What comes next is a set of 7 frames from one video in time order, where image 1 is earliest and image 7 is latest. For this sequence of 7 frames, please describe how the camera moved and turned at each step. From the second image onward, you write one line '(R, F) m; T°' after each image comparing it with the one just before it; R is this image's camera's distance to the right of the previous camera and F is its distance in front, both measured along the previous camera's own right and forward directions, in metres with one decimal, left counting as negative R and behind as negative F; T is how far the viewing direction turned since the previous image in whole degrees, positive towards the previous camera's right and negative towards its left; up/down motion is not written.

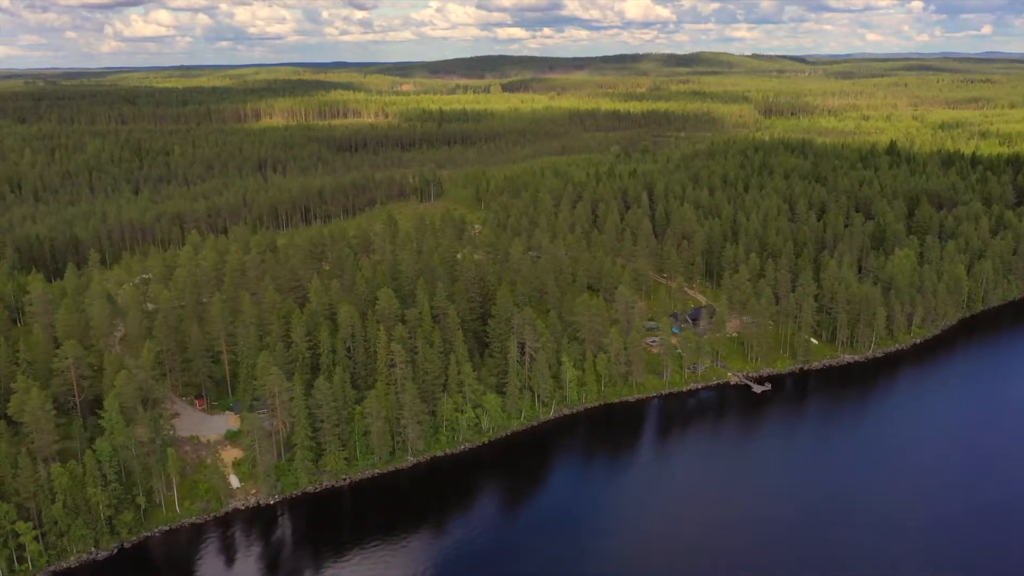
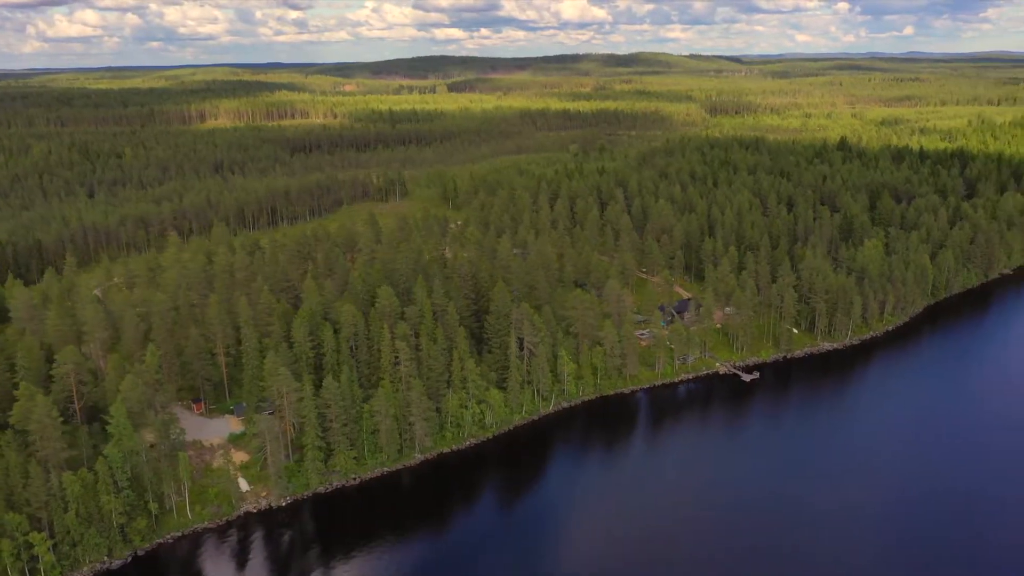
(-4.0, -0.3) m; +4°
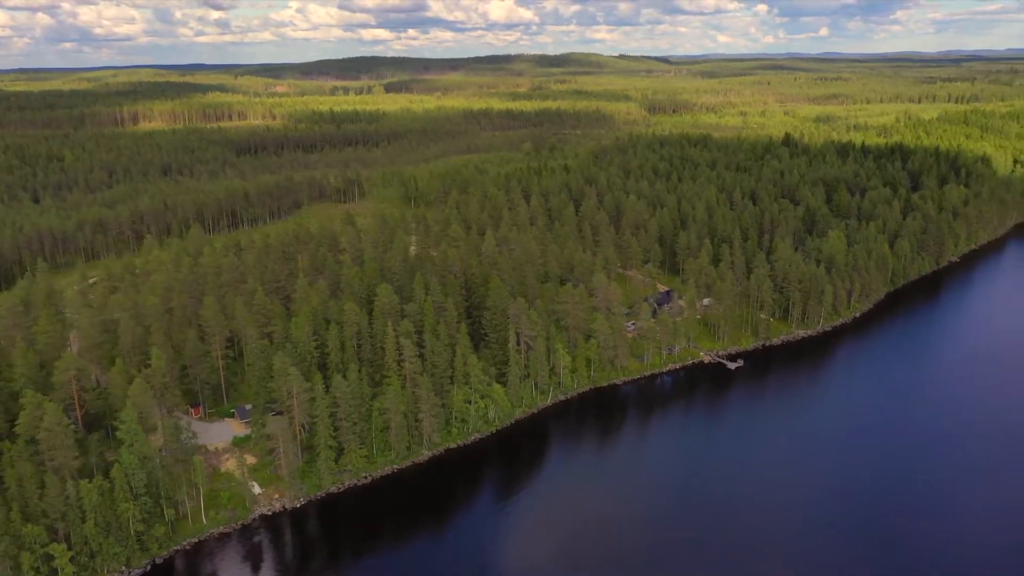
(-4.6, -0.3) m; +5°
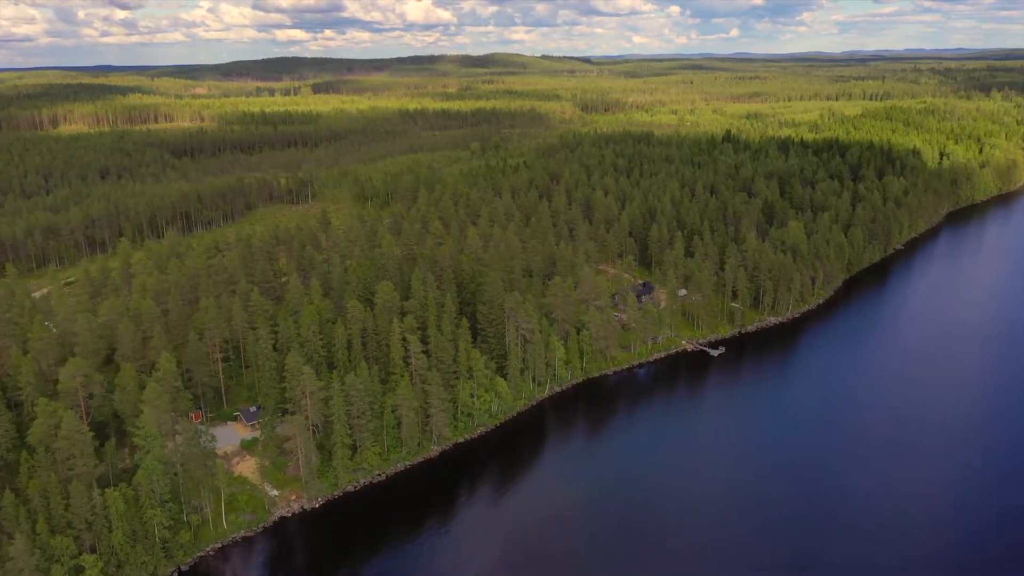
(-5.2, -0.3) m; +5°
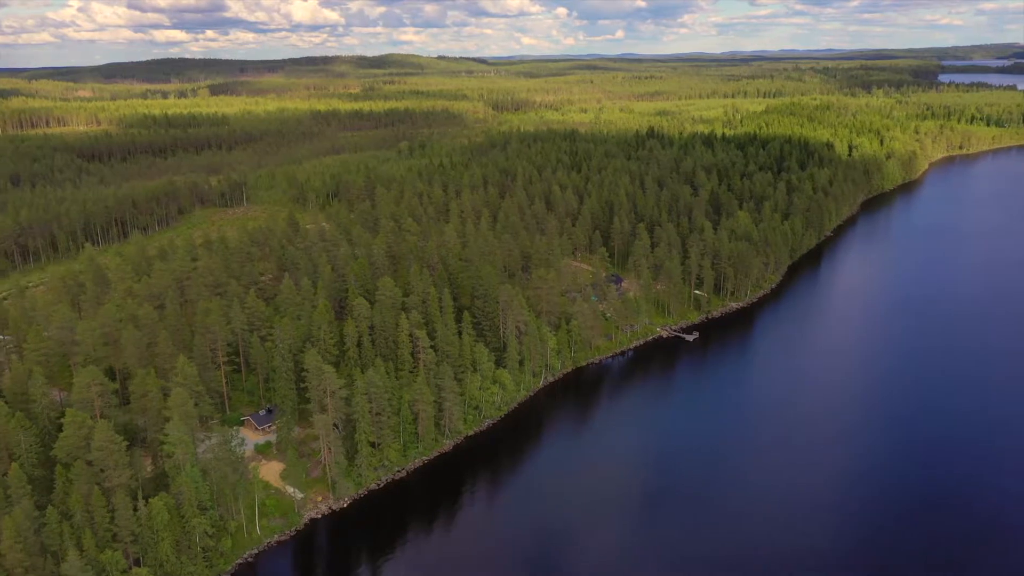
(-7.1, -0.2) m; +7°
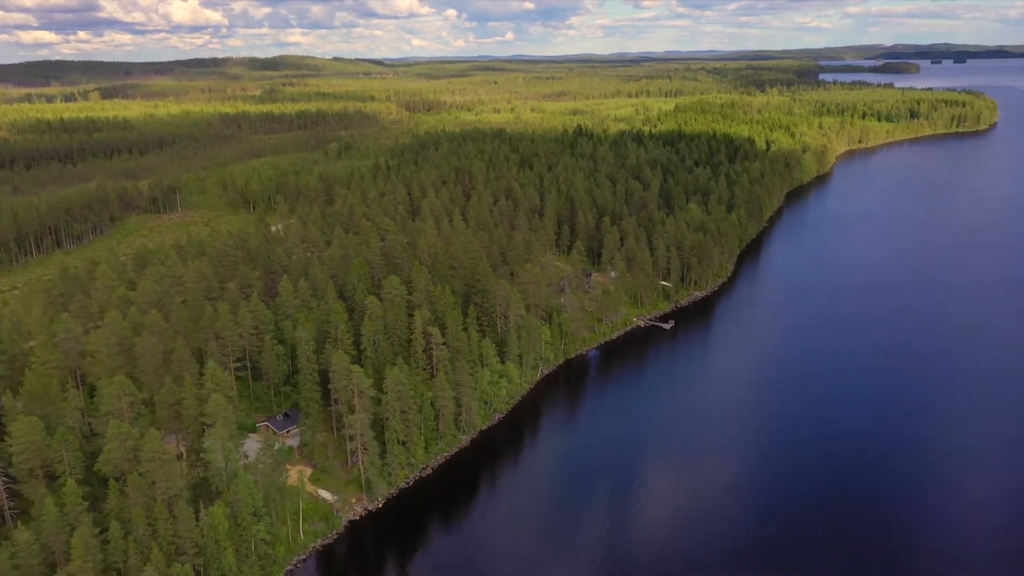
(-7.3, -0.1) m; +7°
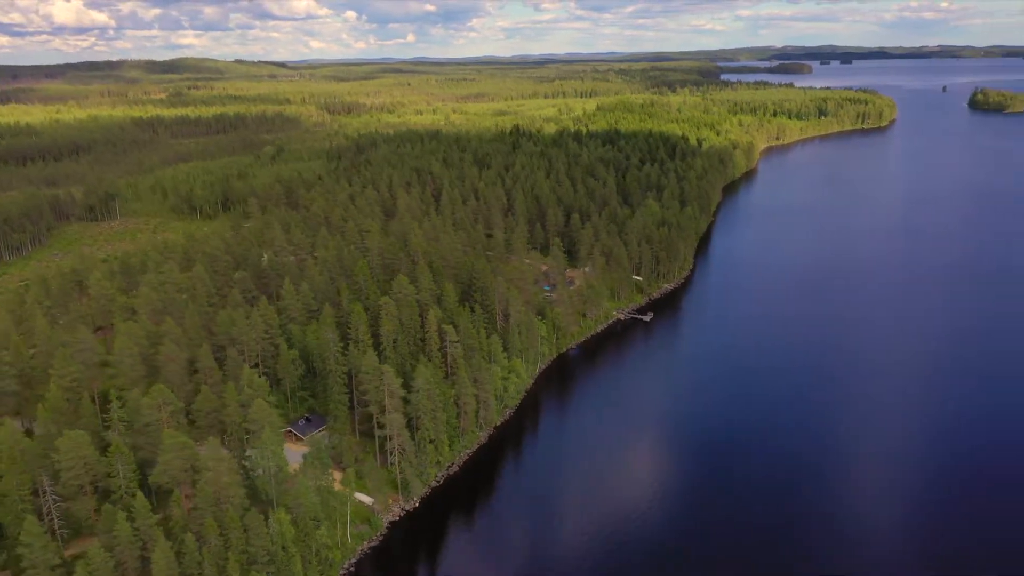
(-6.8, 0.0) m; +6°
